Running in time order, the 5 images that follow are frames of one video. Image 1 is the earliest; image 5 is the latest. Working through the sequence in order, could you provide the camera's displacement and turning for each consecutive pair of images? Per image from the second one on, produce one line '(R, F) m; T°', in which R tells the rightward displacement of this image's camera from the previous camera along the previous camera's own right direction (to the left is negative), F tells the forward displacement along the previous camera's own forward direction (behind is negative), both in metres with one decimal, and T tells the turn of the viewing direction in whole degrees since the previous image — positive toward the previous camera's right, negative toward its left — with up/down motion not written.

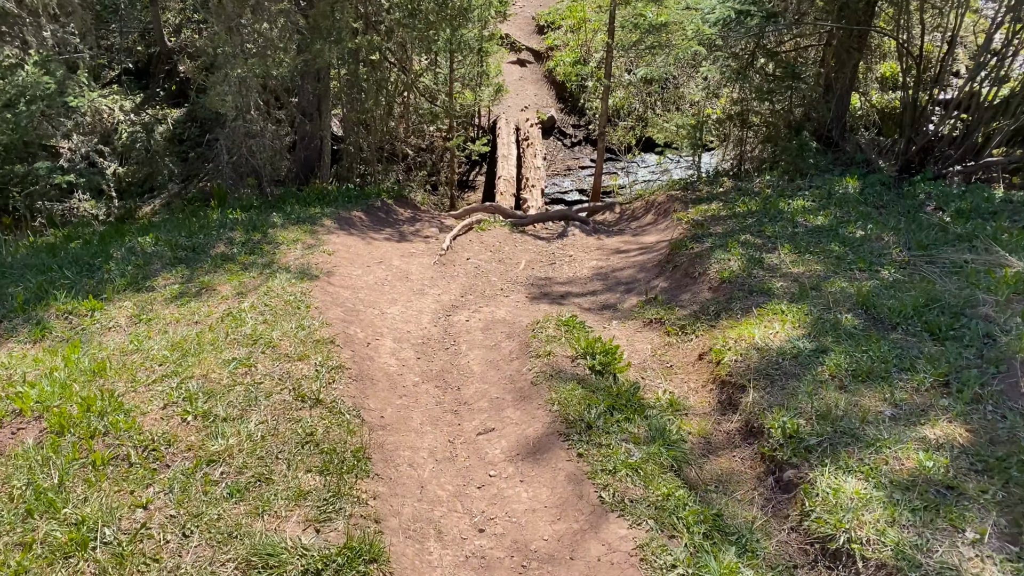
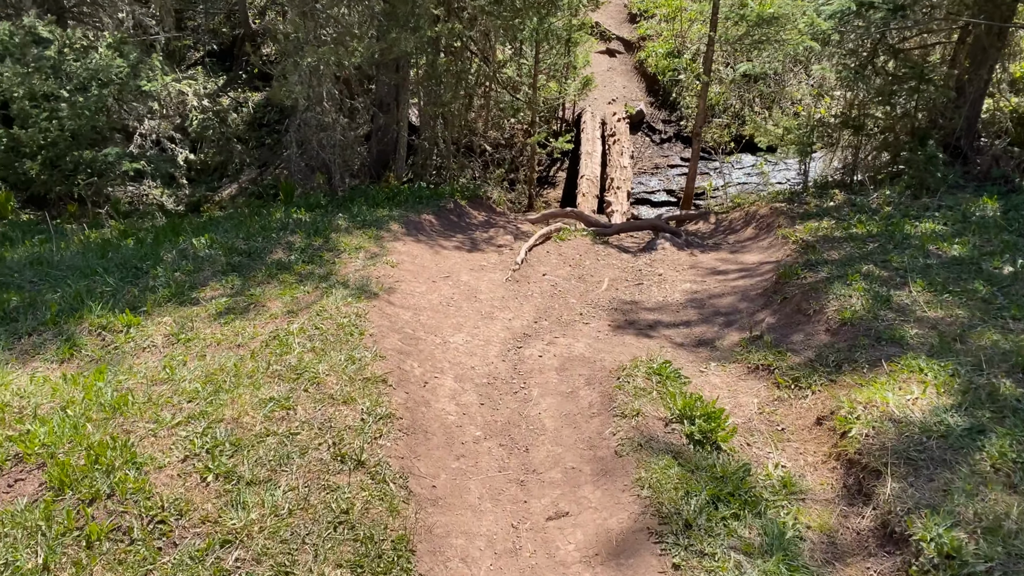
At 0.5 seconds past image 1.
(-0.1, +0.7) m; -5°
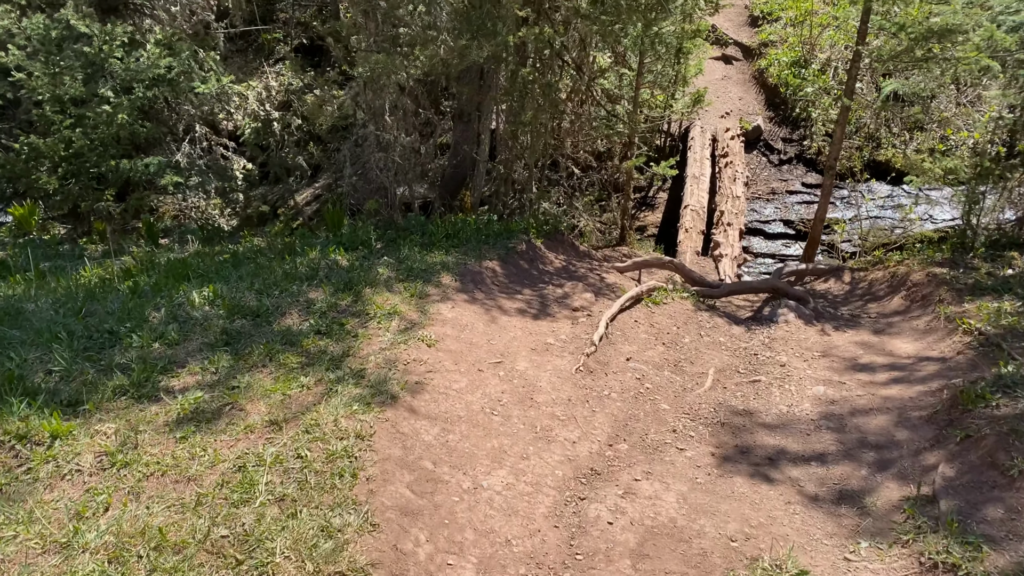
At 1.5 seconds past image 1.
(+0.1, +1.5) m; -7°
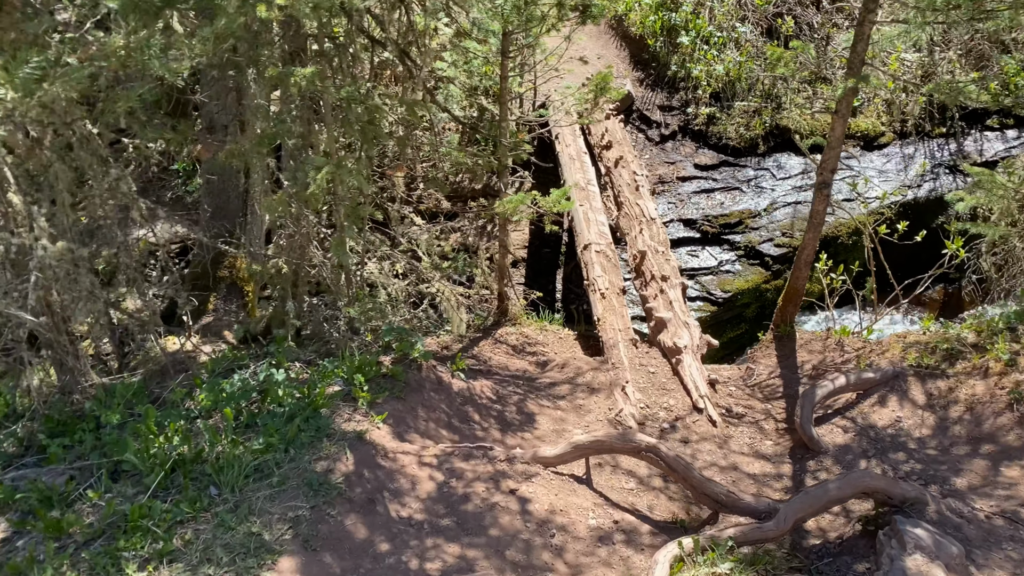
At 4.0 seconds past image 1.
(+0.2, +3.8) m; +12°
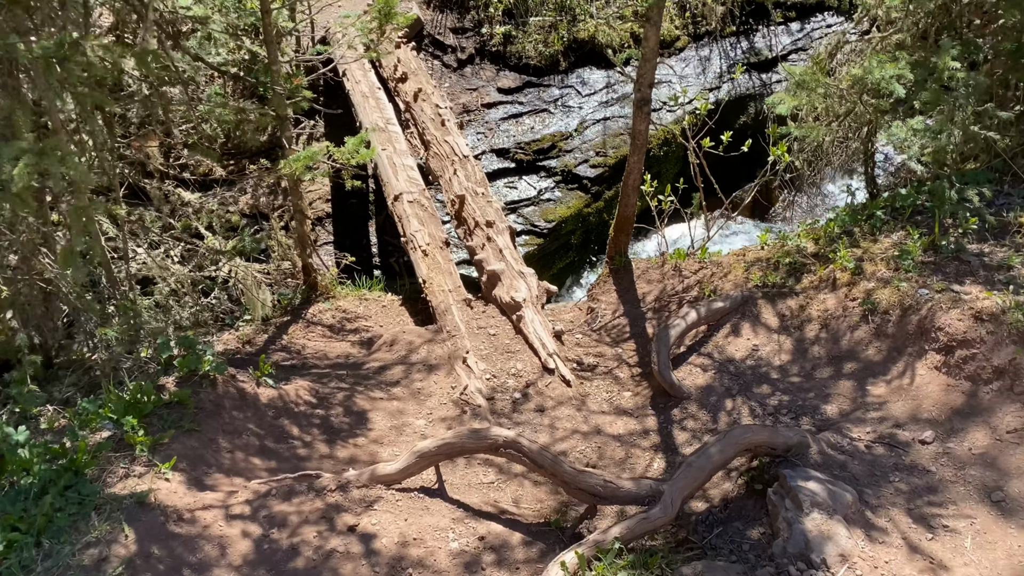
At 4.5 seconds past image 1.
(+0.1, +0.7) m; +12°
